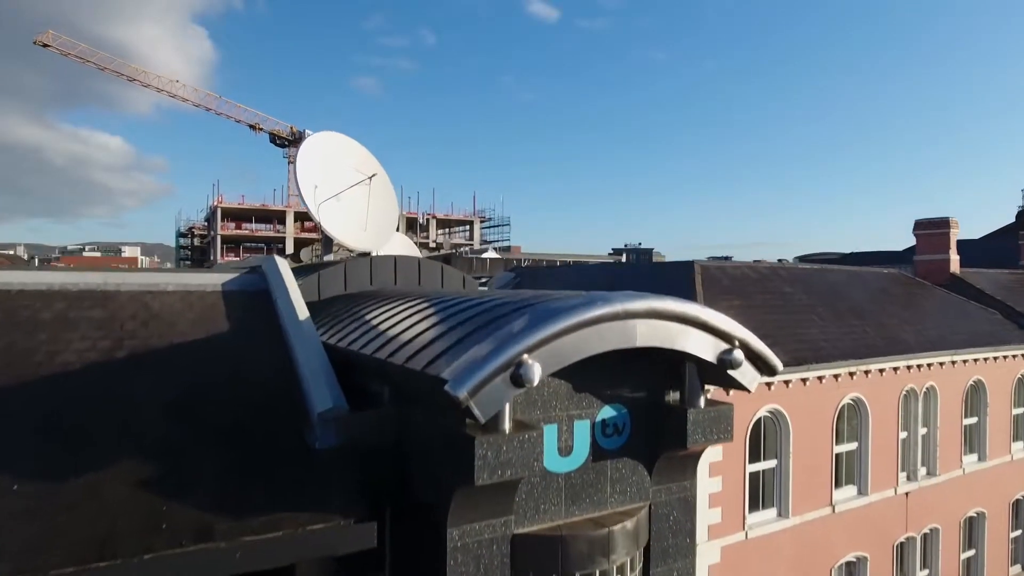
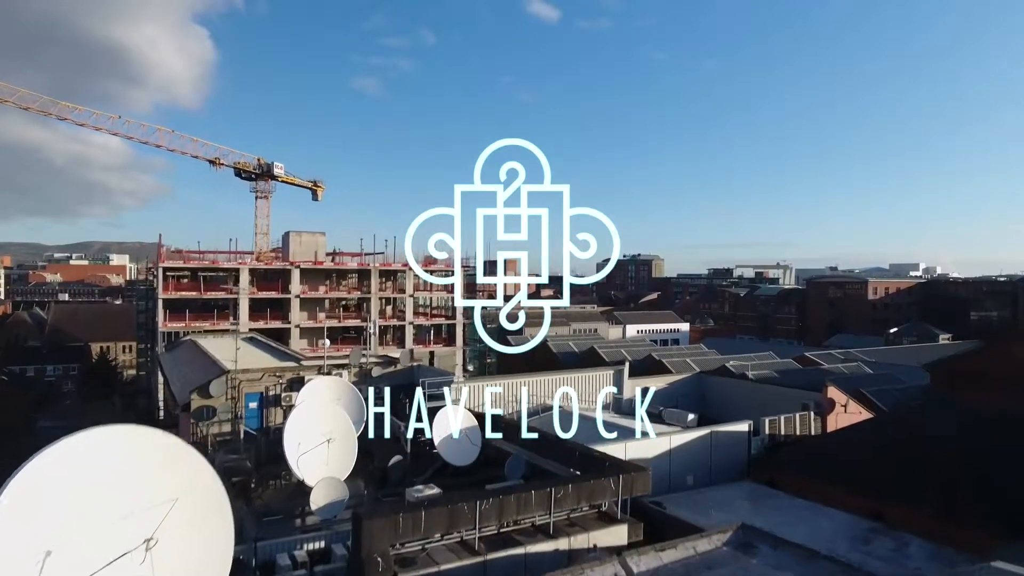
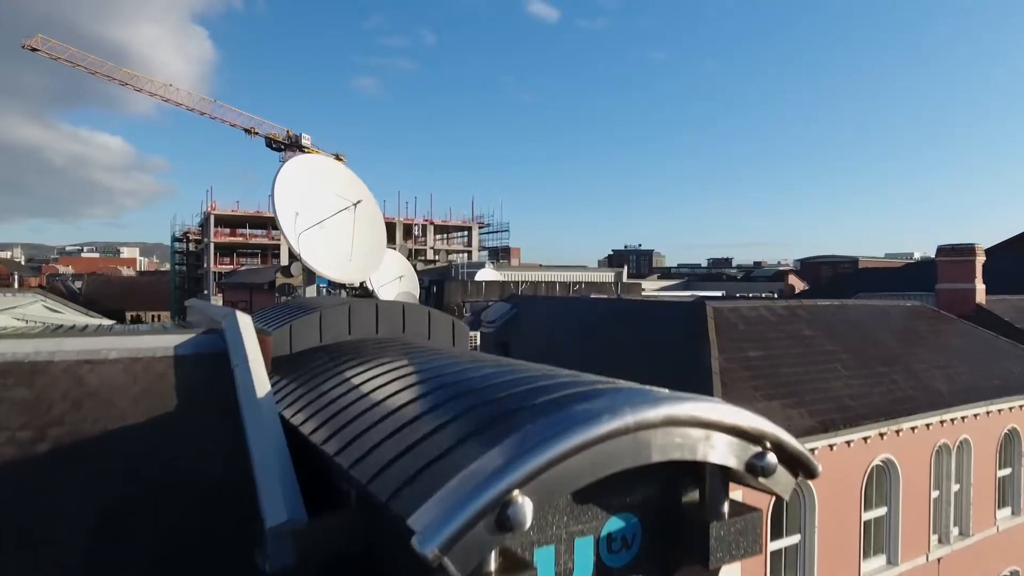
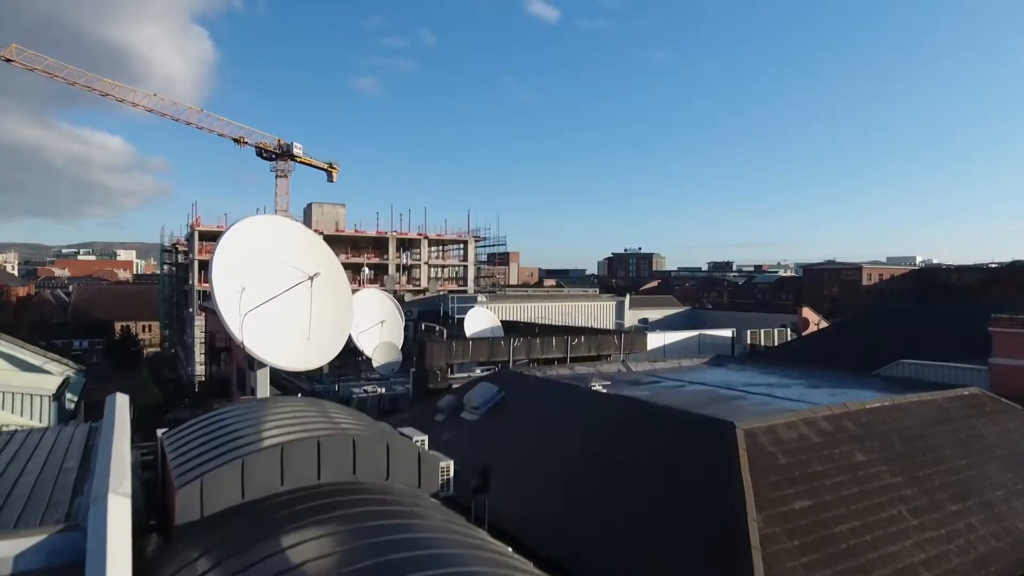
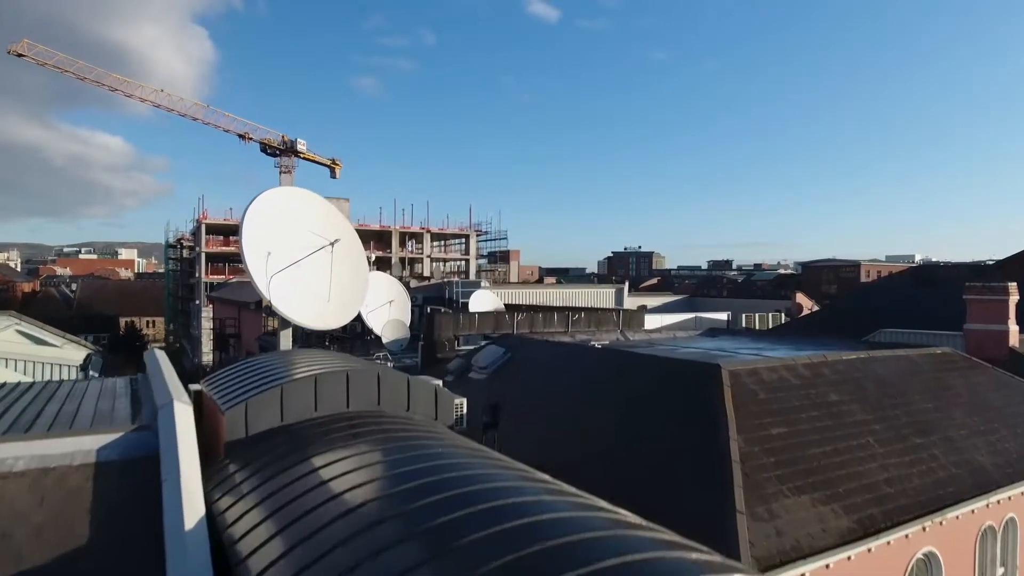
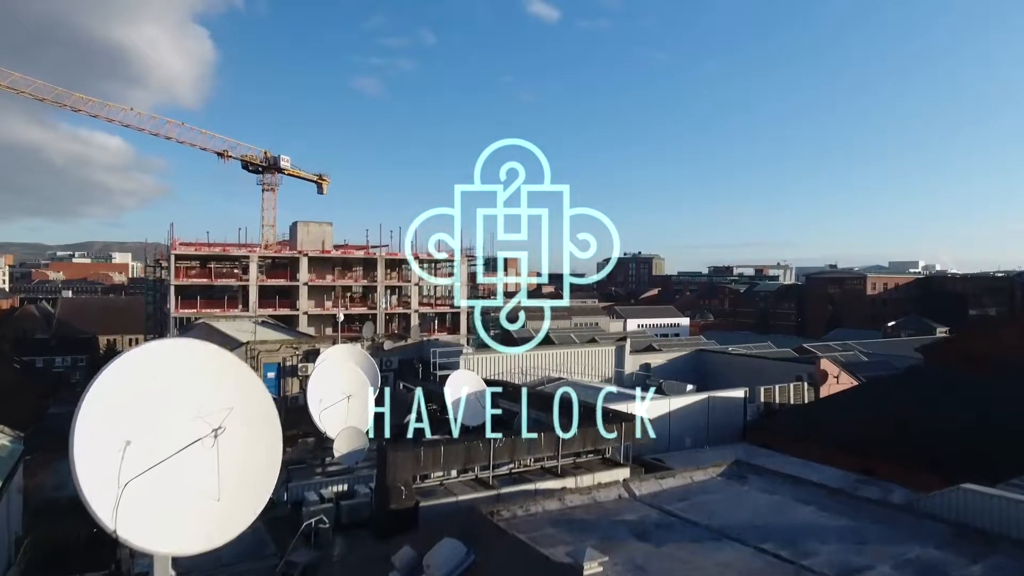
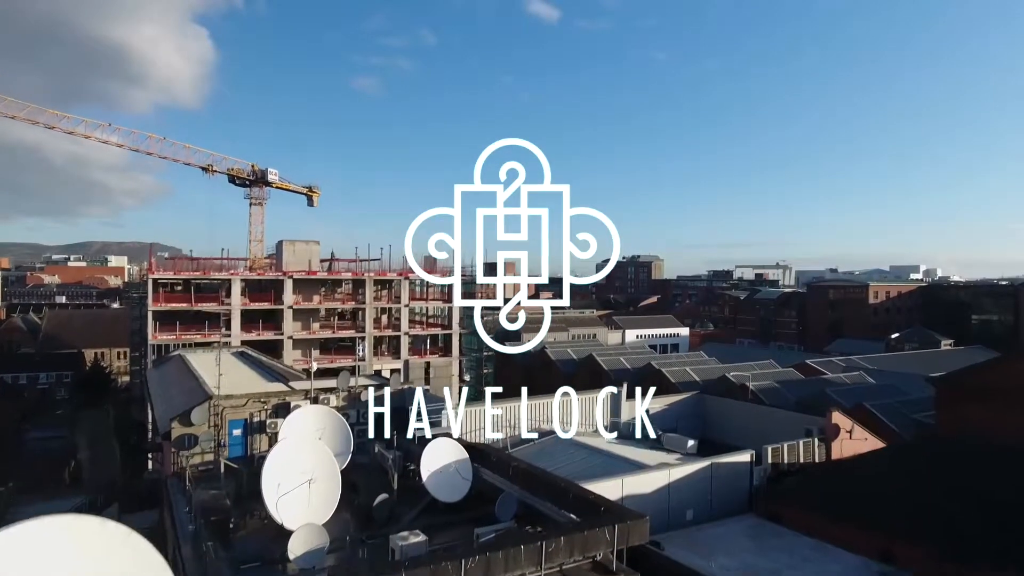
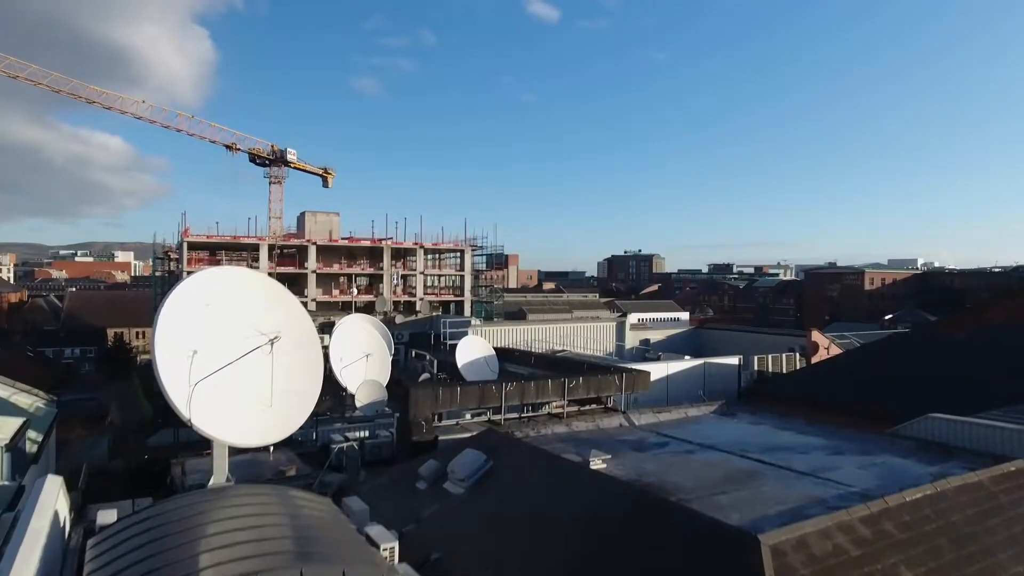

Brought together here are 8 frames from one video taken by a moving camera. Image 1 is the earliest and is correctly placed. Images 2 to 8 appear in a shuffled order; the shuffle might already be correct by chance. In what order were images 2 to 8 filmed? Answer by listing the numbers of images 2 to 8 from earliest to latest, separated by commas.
3, 5, 4, 8, 6, 2, 7
